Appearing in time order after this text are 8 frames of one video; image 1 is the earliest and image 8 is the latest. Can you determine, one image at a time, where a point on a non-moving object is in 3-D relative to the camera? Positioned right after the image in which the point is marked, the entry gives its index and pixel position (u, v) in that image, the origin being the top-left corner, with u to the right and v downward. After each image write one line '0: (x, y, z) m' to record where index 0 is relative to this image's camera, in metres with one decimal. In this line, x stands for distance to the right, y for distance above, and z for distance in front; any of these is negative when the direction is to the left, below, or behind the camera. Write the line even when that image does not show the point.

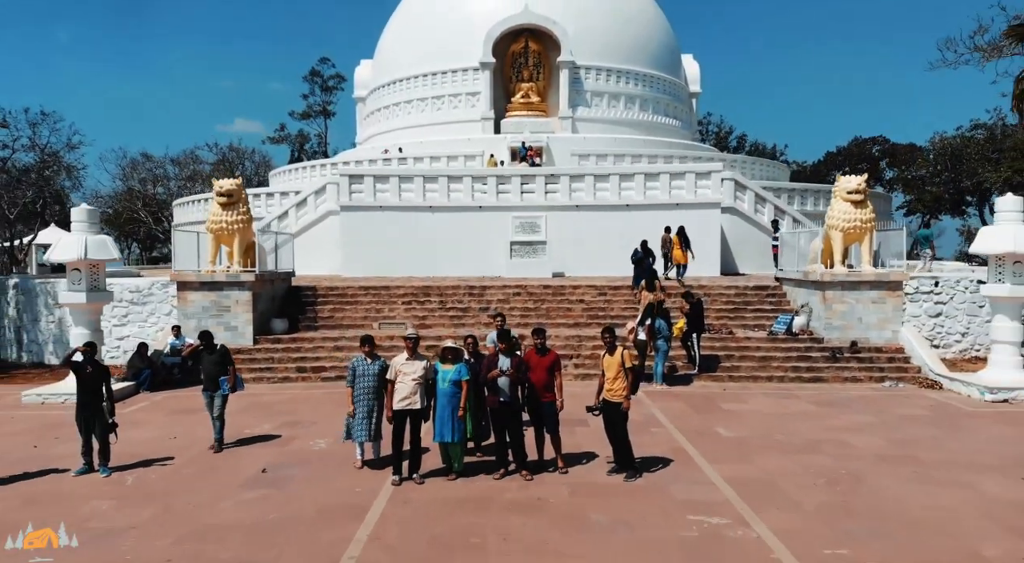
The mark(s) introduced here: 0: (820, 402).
0: (+3.0, -1.2, +7.8) m
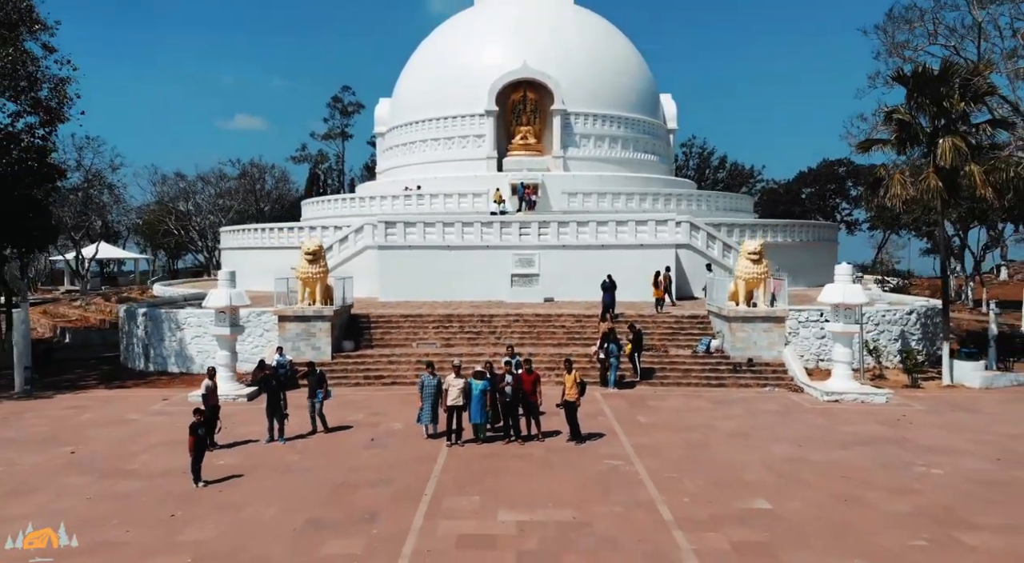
0: (+3.1, -1.8, +11.9) m
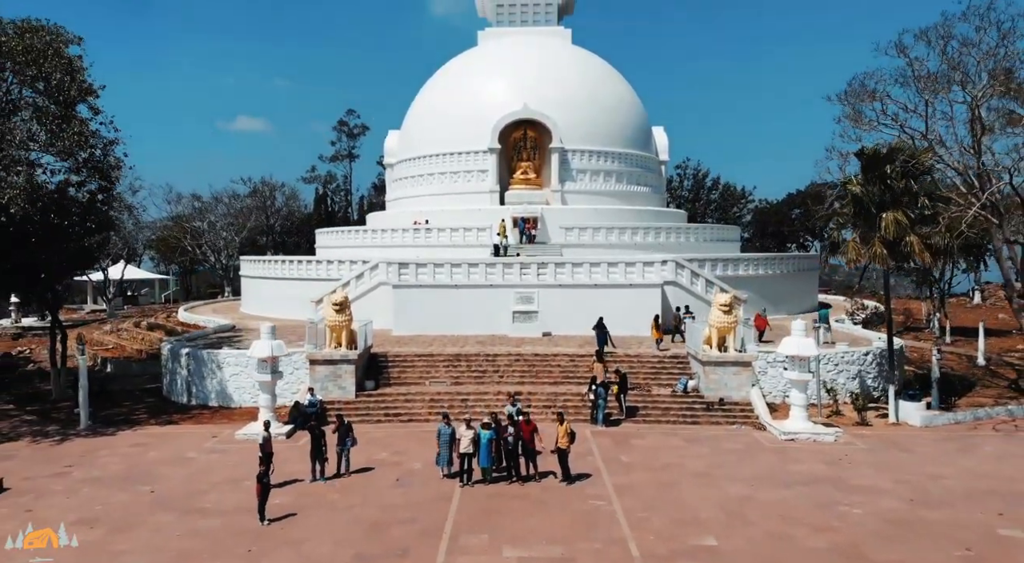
0: (+3.1, -2.7, +13.8) m
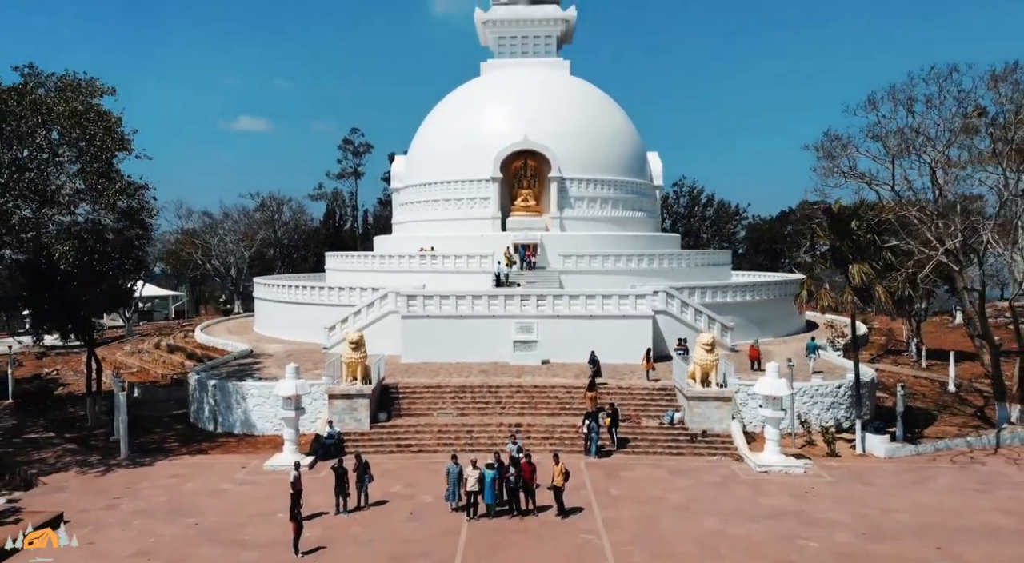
0: (+3.1, -3.7, +15.3) m
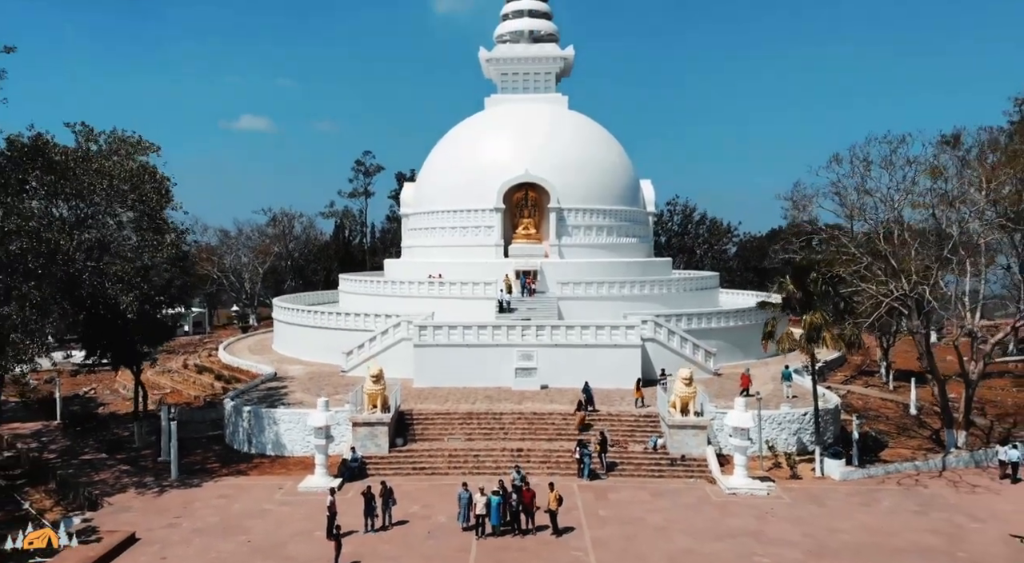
0: (+3.1, -4.7, +17.6) m
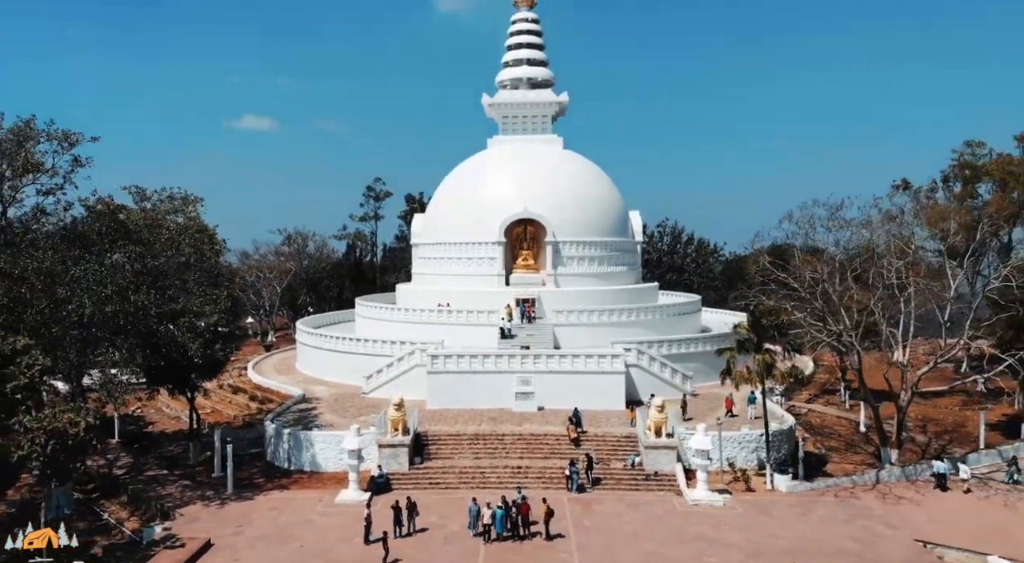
0: (+3.2, -6.0, +21.3) m
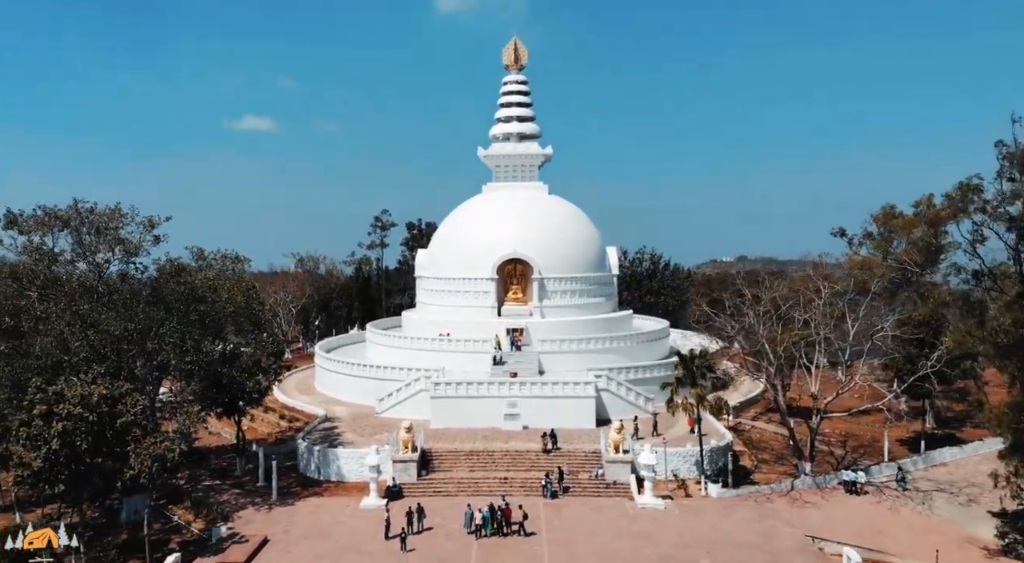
0: (+2.7, -7.7, +27.0) m
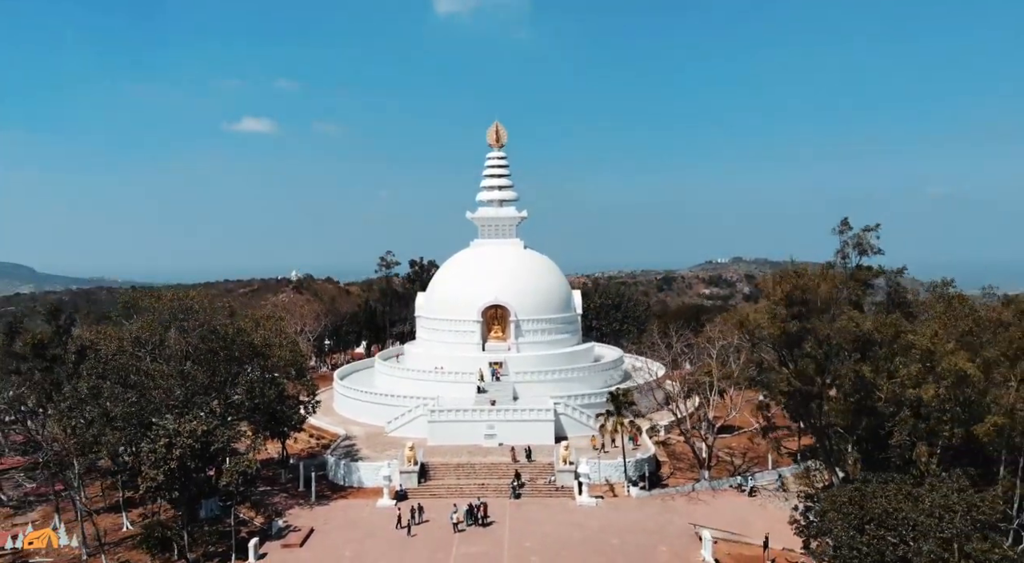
0: (+1.5, -10.6, +37.5) m
